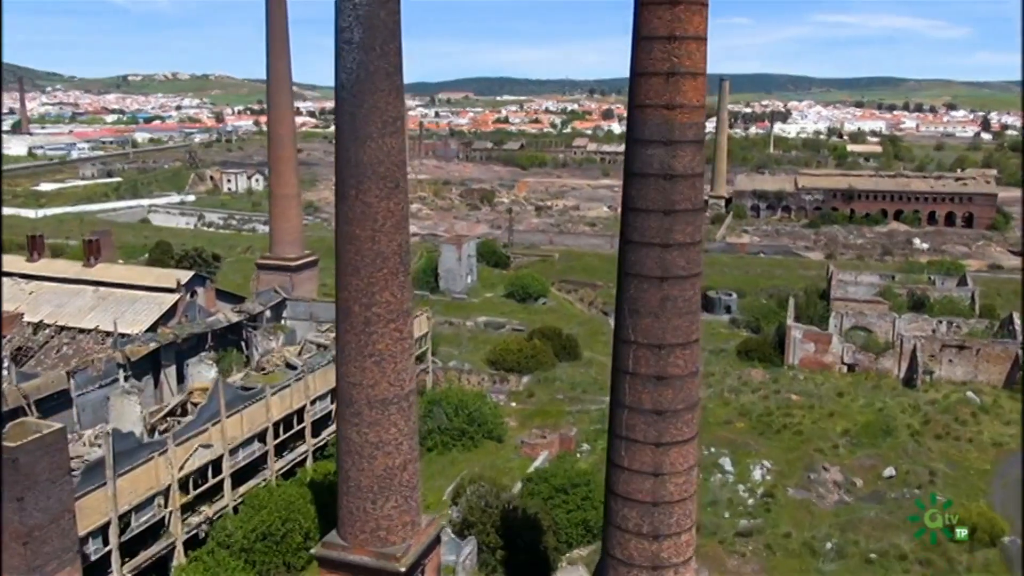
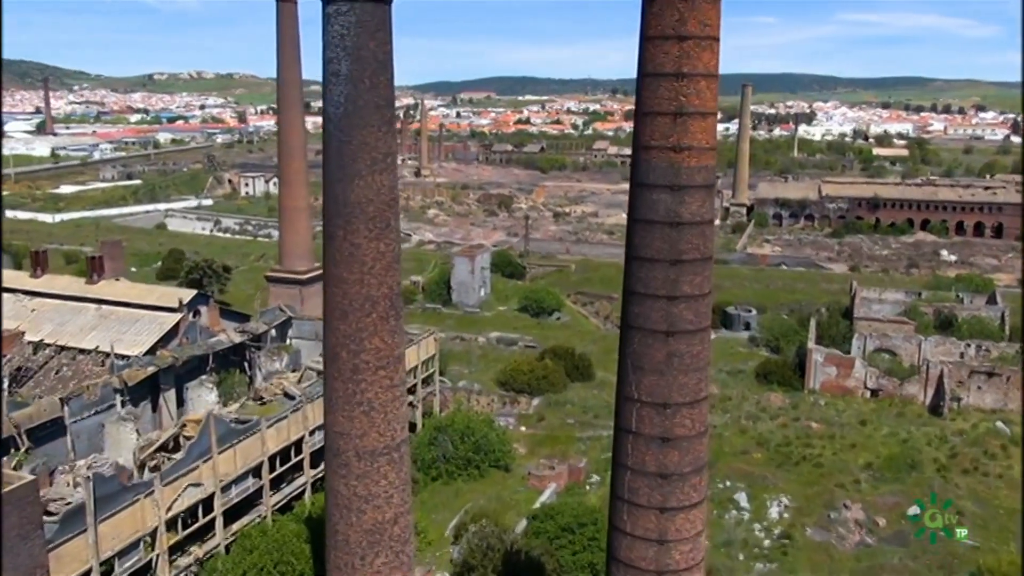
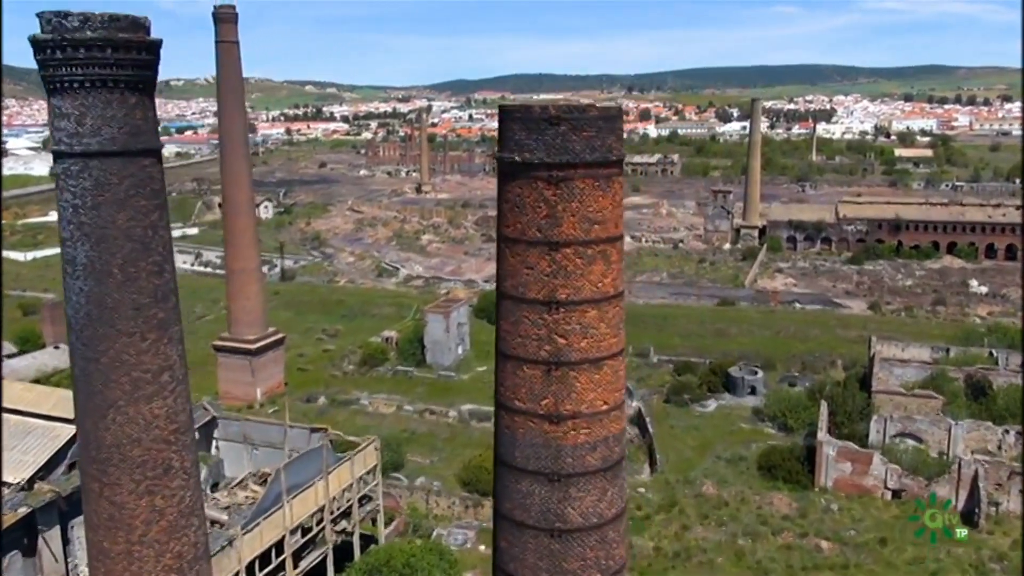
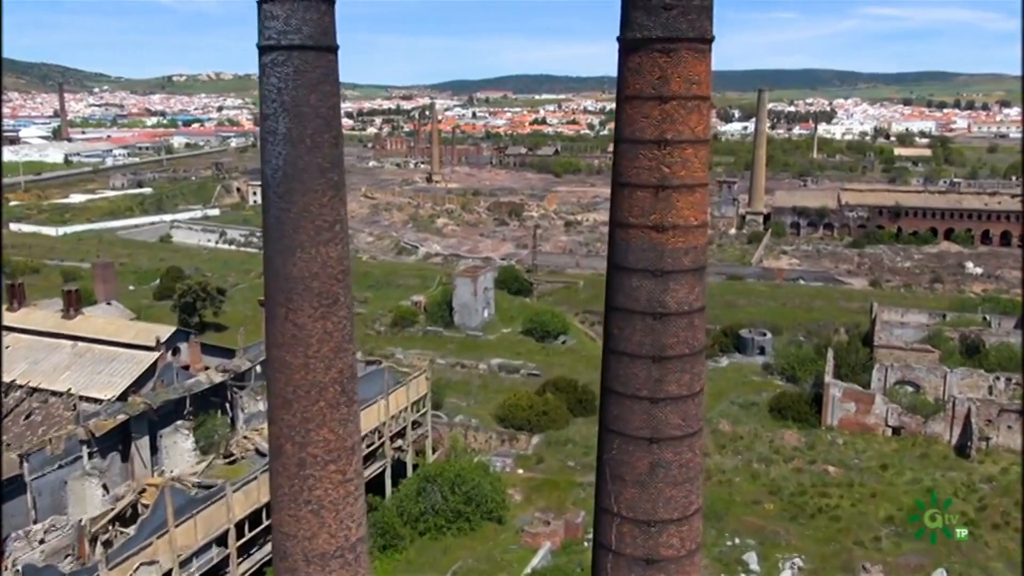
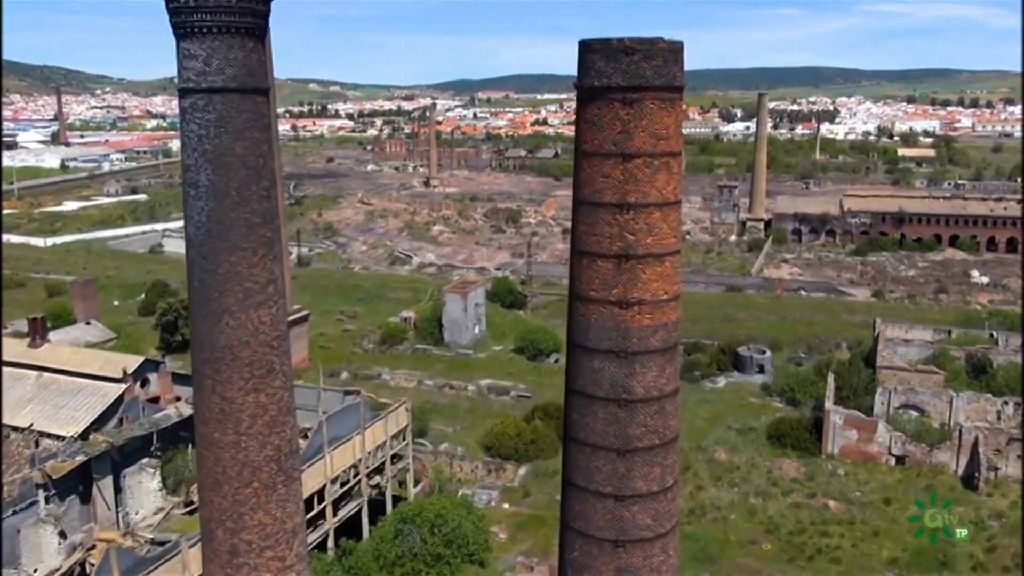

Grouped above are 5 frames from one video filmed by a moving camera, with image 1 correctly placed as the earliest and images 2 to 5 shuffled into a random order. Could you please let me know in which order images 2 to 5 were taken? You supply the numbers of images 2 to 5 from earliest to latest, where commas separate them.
2, 4, 5, 3
